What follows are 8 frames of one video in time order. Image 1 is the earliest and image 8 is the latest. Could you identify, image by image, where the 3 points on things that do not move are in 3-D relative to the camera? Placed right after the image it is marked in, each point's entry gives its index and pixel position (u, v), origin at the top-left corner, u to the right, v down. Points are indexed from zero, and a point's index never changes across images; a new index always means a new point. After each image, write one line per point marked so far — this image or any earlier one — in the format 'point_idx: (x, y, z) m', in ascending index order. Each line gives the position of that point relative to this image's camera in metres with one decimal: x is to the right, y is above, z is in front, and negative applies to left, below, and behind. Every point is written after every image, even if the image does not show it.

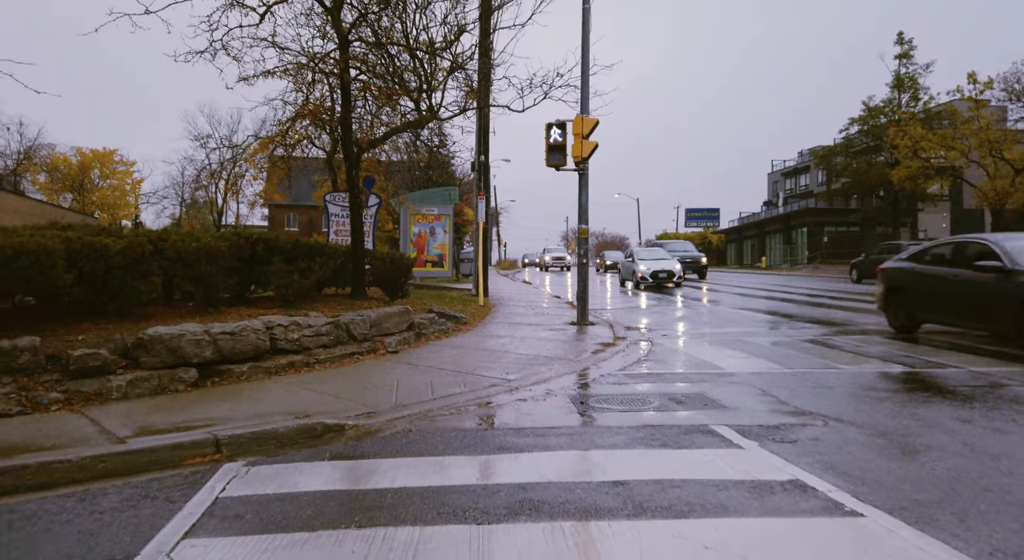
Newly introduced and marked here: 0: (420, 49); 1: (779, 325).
0: (-1.7, +4.4, +12.3) m
1: (+5.2, -0.9, +12.4) m
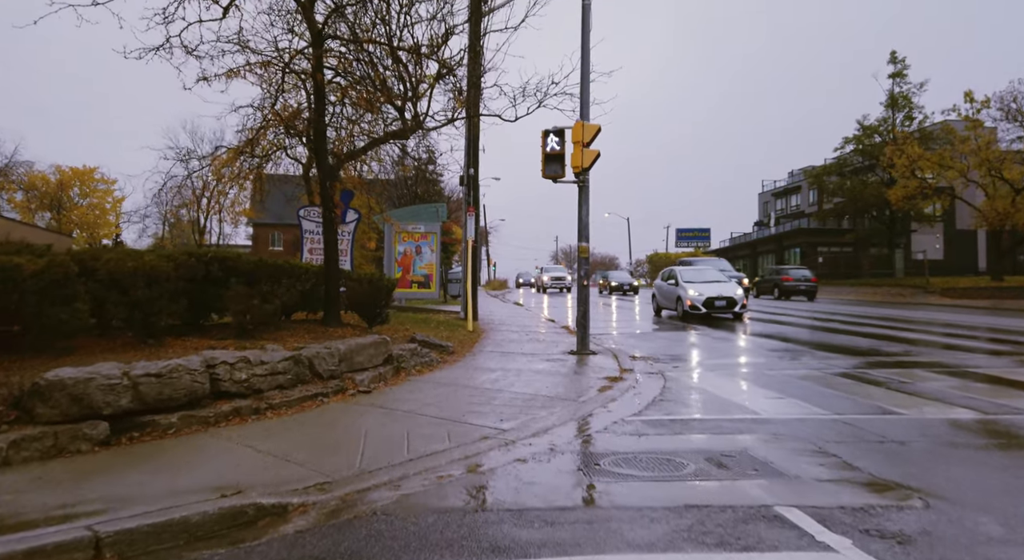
0: (-1.9, +4.0, +11.2) m
1: (+5.1, -1.3, +11.2) m
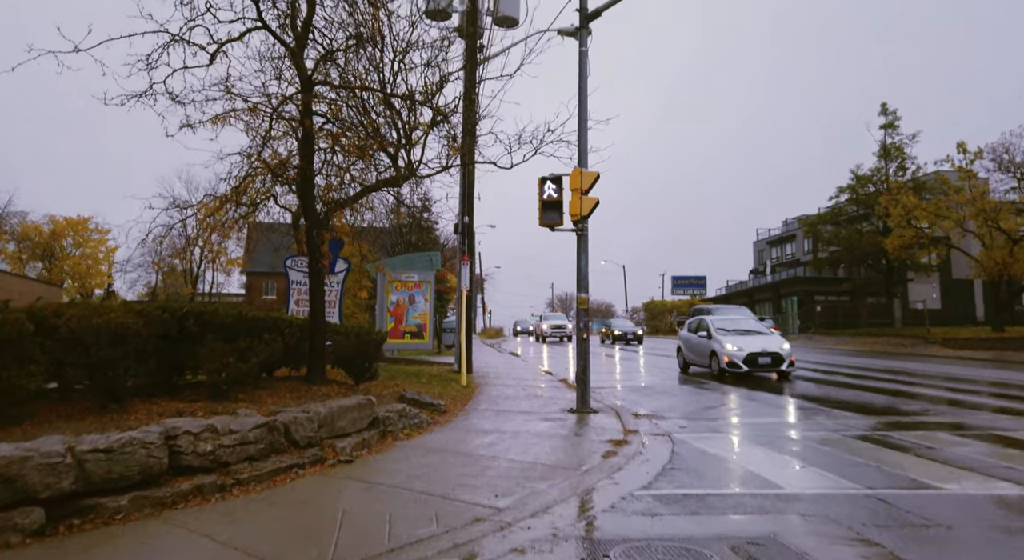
0: (-1.9, +3.1, +10.9) m
1: (+5.0, -2.2, +10.6) m
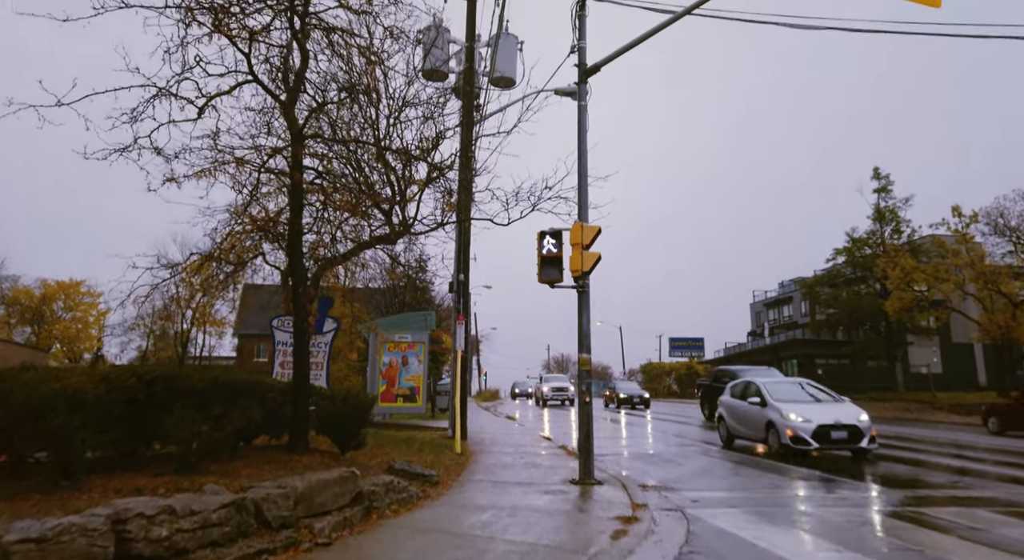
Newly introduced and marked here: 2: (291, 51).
0: (-2.0, +2.1, +10.6) m
1: (+5.0, -3.2, +9.9) m
2: (-3.0, +3.1, +8.7) m
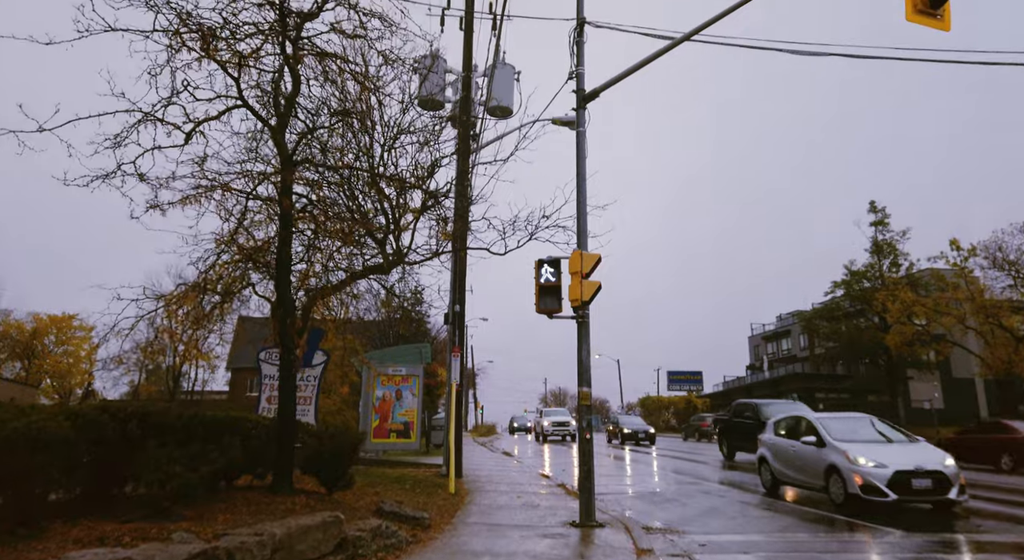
0: (-2.0, +1.6, +10.3) m
1: (+4.9, -3.6, +9.3) m
2: (-3.0, +2.7, +8.5) m
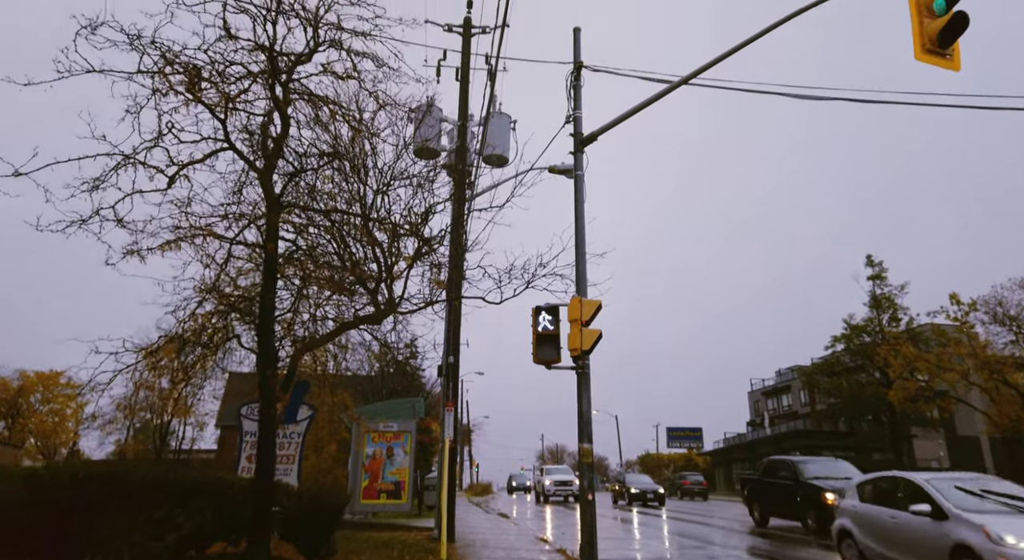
0: (-2.1, +0.8, +10.0) m
1: (+4.8, -4.3, +8.6) m
2: (-3.1, +2.1, +8.3) m
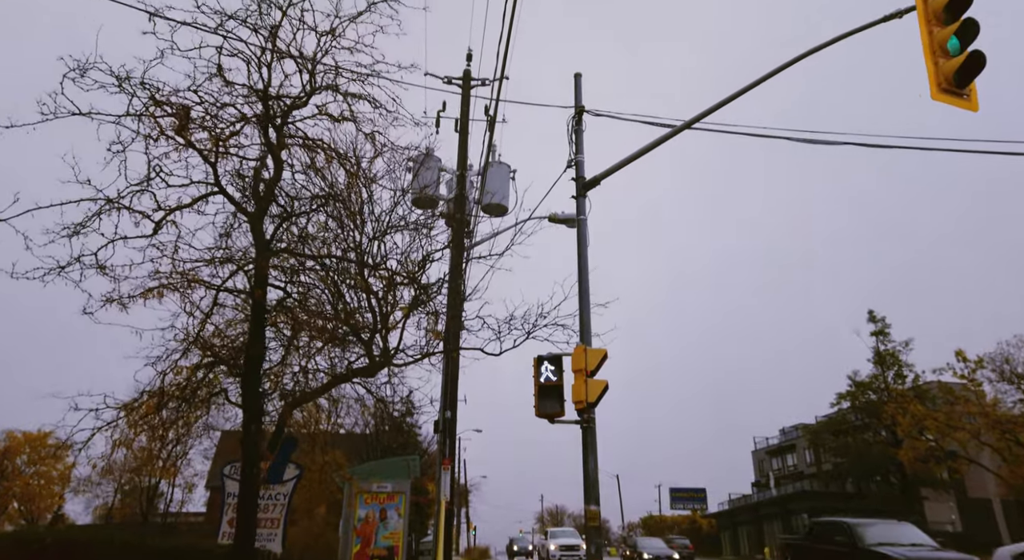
0: (-2.1, +0.1, +9.6) m
1: (+4.8, -5.0, +7.8) m
2: (-3.1, +1.5, +8.0) m
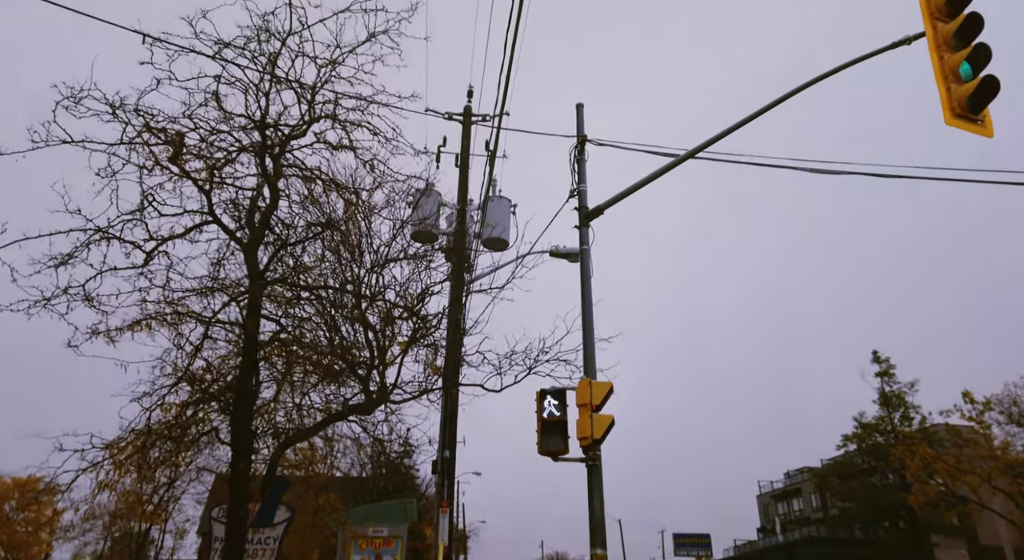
0: (-2.0, -0.4, +9.4) m
1: (+4.8, -5.3, +7.3) m
2: (-3.0, +1.1, +7.9) m
